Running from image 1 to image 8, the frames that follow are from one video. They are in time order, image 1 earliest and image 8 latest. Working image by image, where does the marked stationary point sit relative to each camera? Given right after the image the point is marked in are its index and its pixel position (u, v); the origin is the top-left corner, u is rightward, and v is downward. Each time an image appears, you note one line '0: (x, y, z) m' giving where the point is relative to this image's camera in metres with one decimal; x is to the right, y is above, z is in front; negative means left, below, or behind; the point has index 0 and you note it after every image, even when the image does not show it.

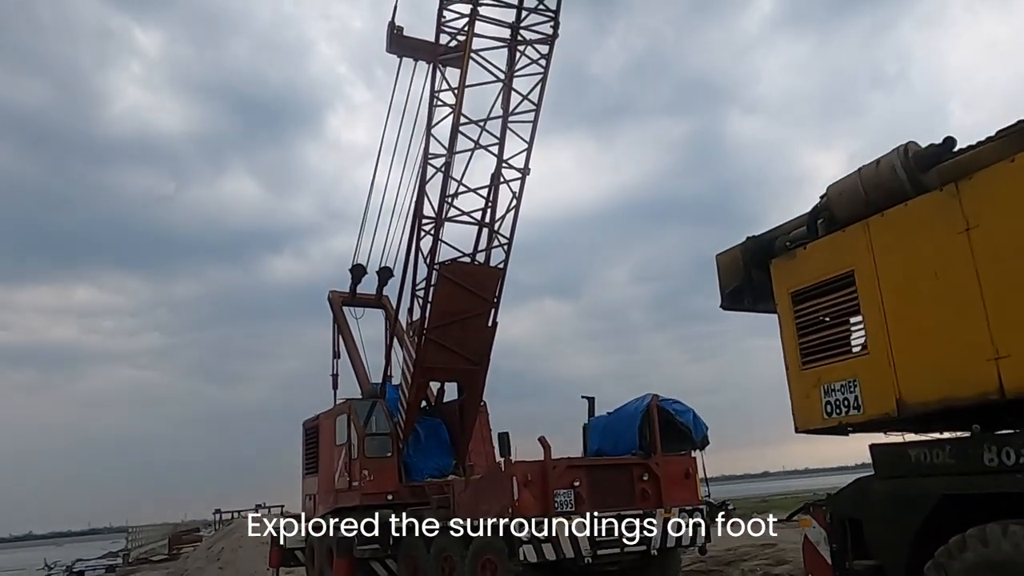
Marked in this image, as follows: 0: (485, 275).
0: (-0.6, +0.3, +16.0) m
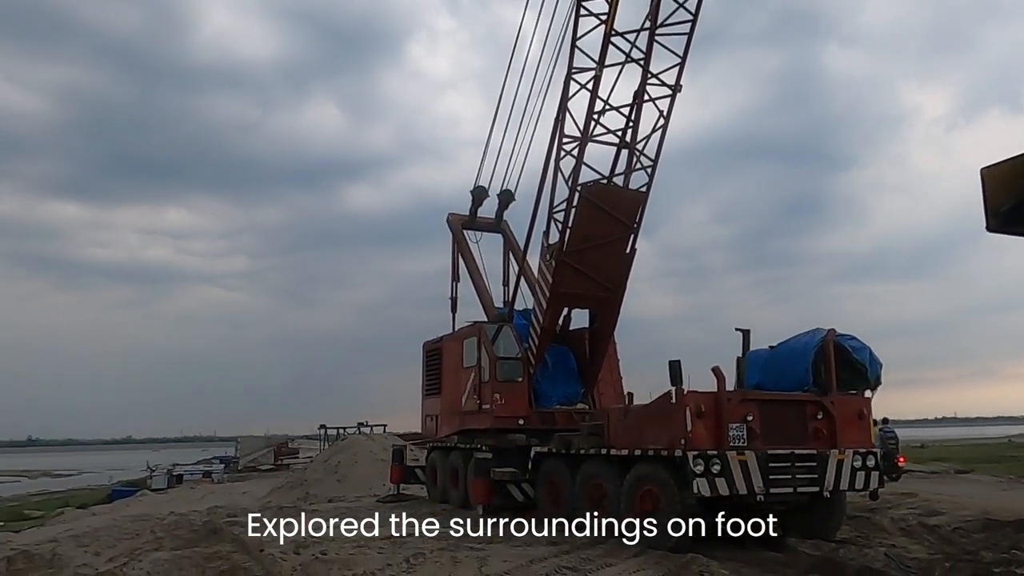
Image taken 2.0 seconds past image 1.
0: (+2.3, +1.8, +15.3) m
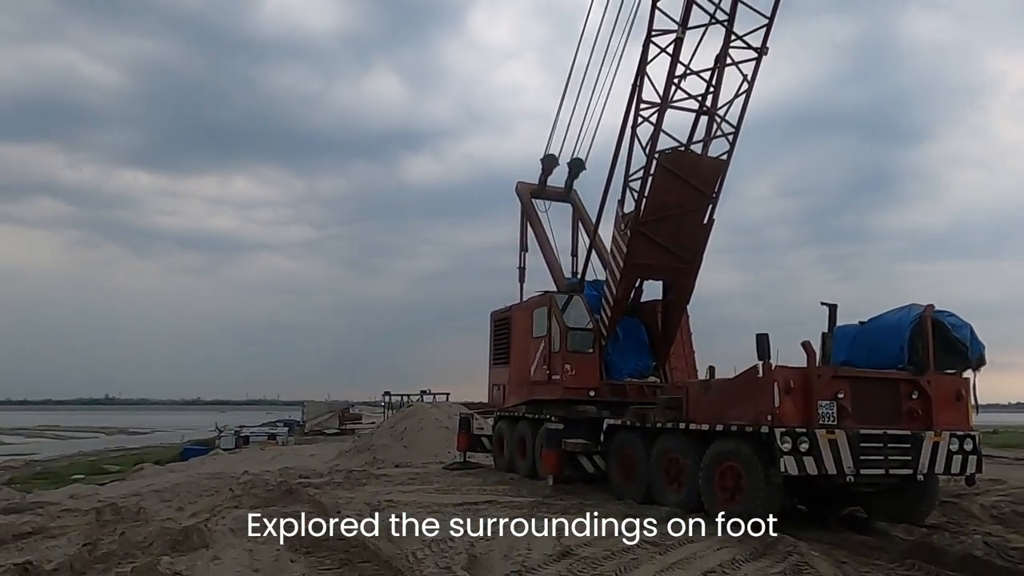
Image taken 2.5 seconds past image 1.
0: (+3.8, +2.4, +14.7) m
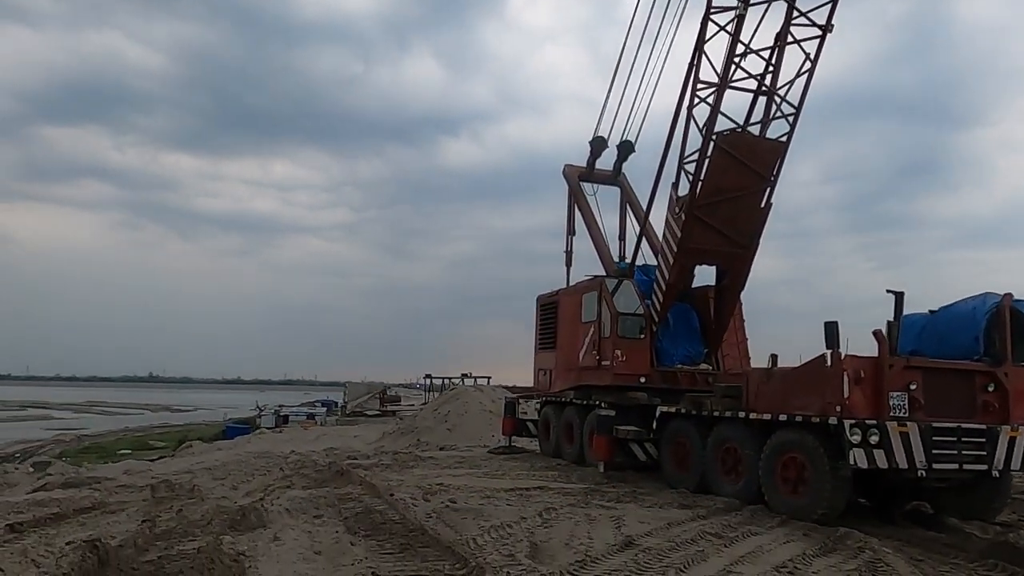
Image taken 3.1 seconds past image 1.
0: (+4.8, +2.6, +14.3) m
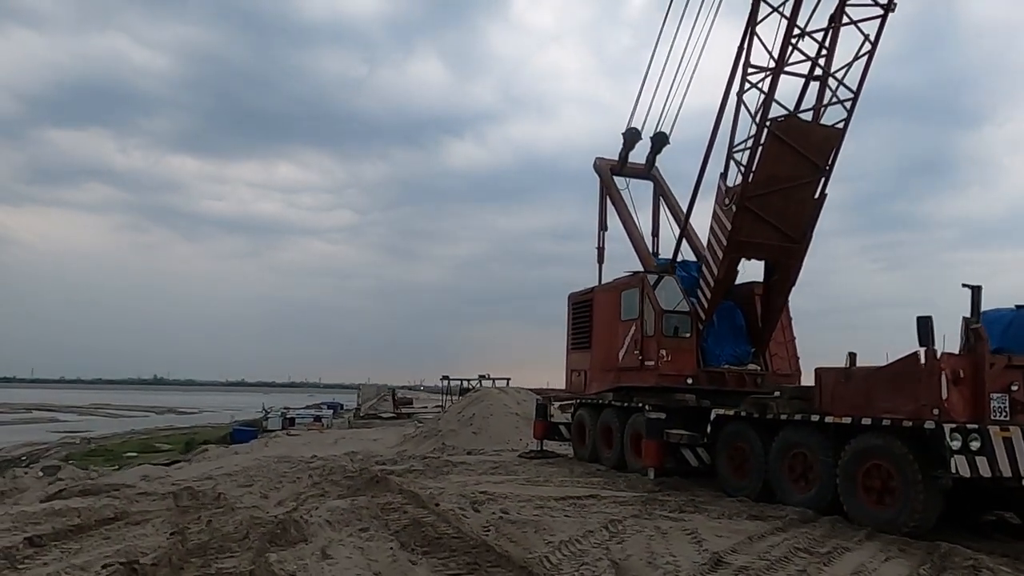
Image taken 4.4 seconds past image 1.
0: (+5.5, +2.7, +13.5) m
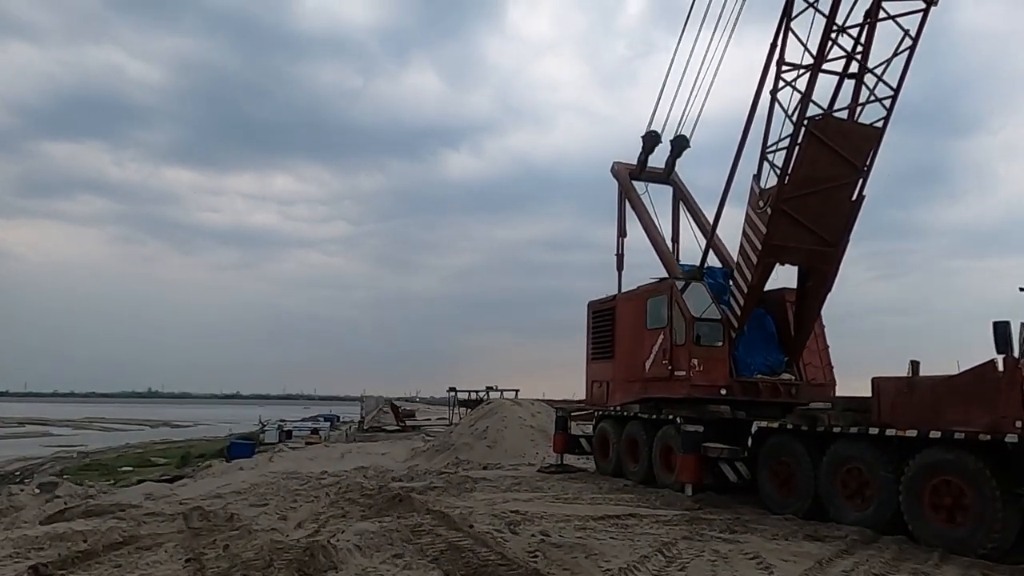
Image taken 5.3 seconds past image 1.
0: (+6.0, +2.6, +13.0) m
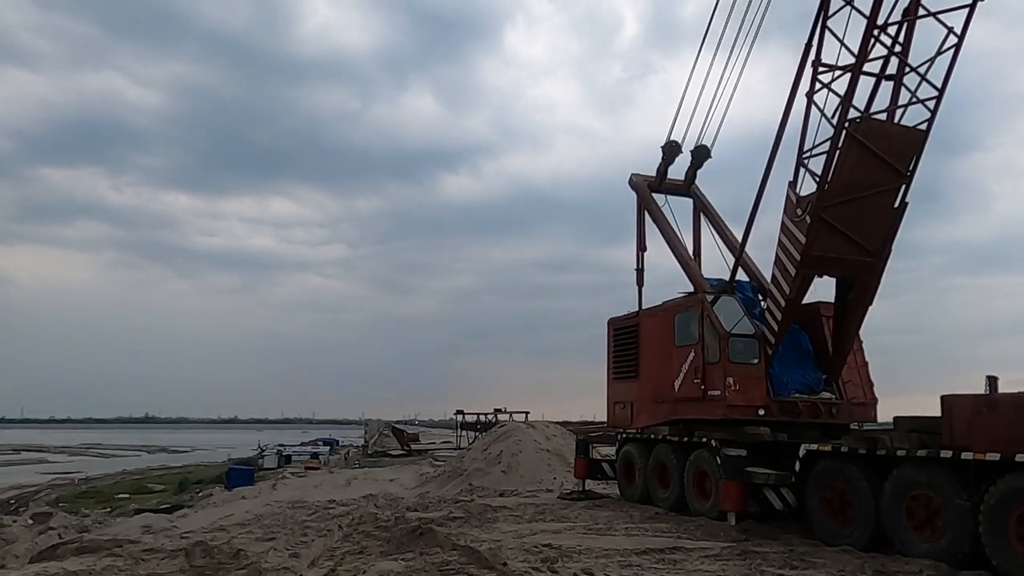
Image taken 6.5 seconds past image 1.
0: (+6.3, +2.4, +12.2) m
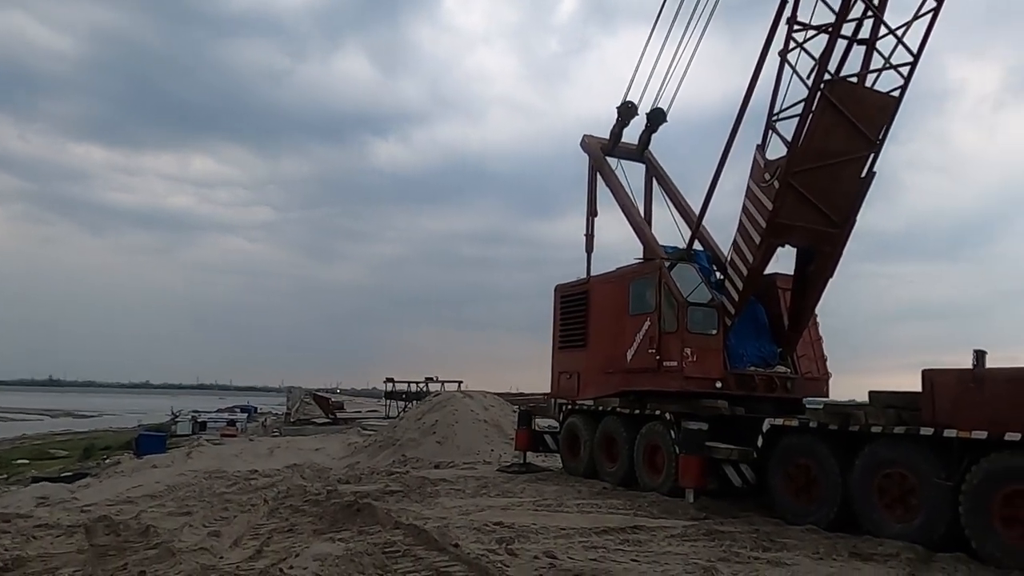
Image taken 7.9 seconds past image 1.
0: (+5.7, +2.9, +11.8) m
